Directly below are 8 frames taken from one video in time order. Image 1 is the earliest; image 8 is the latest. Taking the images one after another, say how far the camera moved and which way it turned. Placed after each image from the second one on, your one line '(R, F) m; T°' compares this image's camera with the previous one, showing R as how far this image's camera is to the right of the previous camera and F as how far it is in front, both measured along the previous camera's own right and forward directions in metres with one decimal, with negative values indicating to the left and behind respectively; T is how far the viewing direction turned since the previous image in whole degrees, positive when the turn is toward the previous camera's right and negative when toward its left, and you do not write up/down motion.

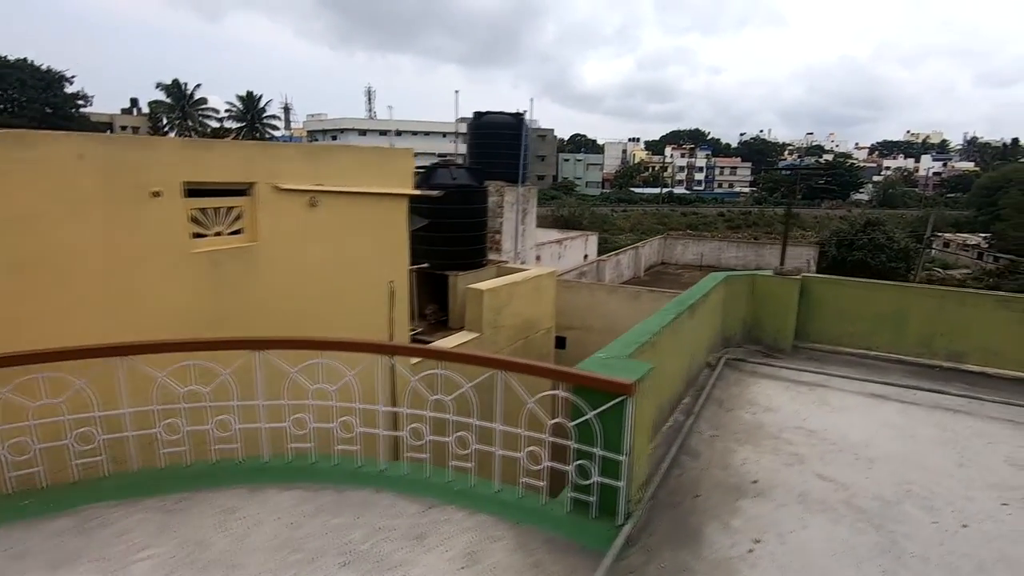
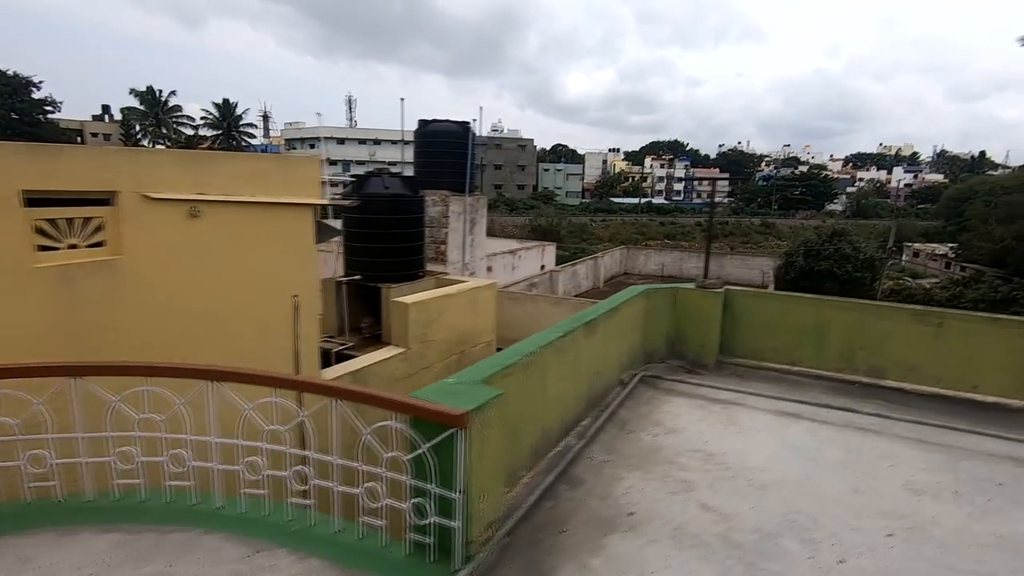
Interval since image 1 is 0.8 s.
(+0.6, +0.2) m; +2°
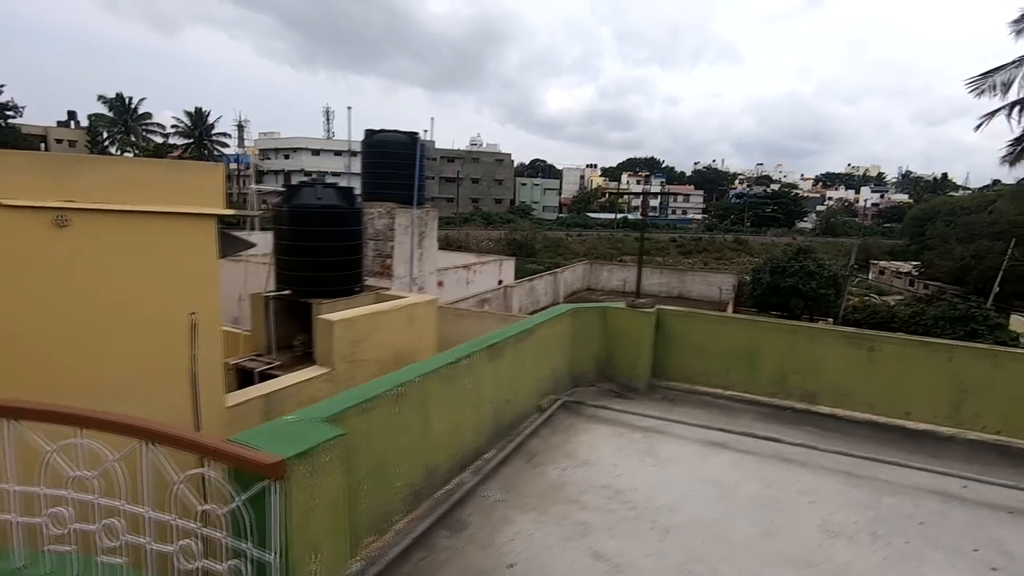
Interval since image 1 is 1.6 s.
(+0.5, +0.3) m; +2°
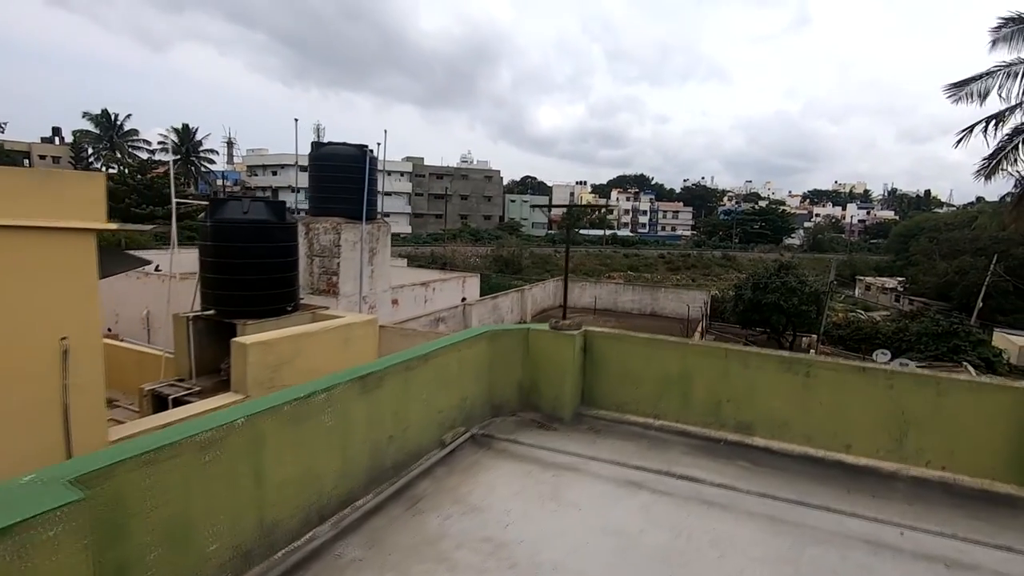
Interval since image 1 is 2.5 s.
(+0.6, +0.4) m; +1°
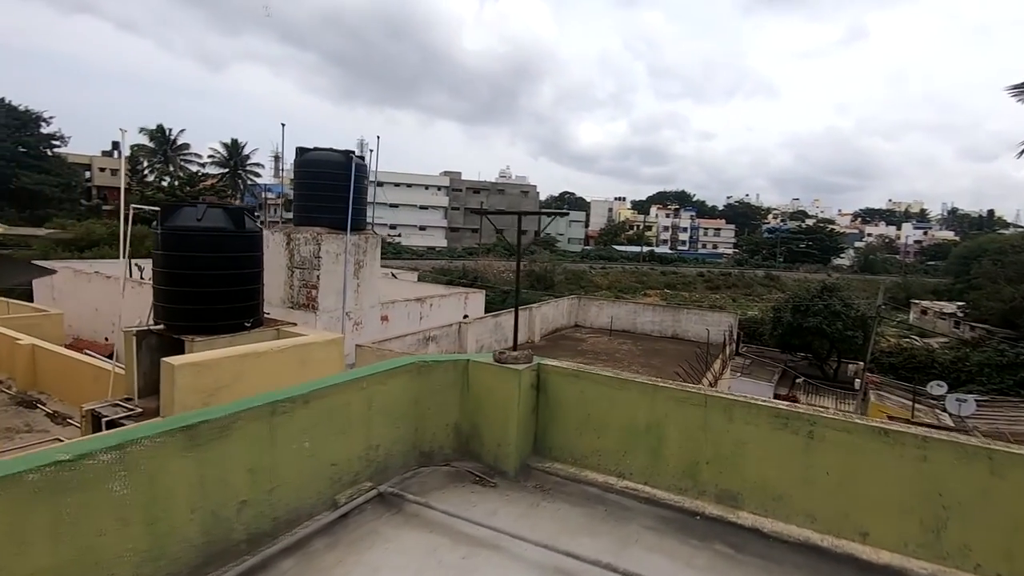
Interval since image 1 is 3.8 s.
(+0.7, +0.8) m; -4°
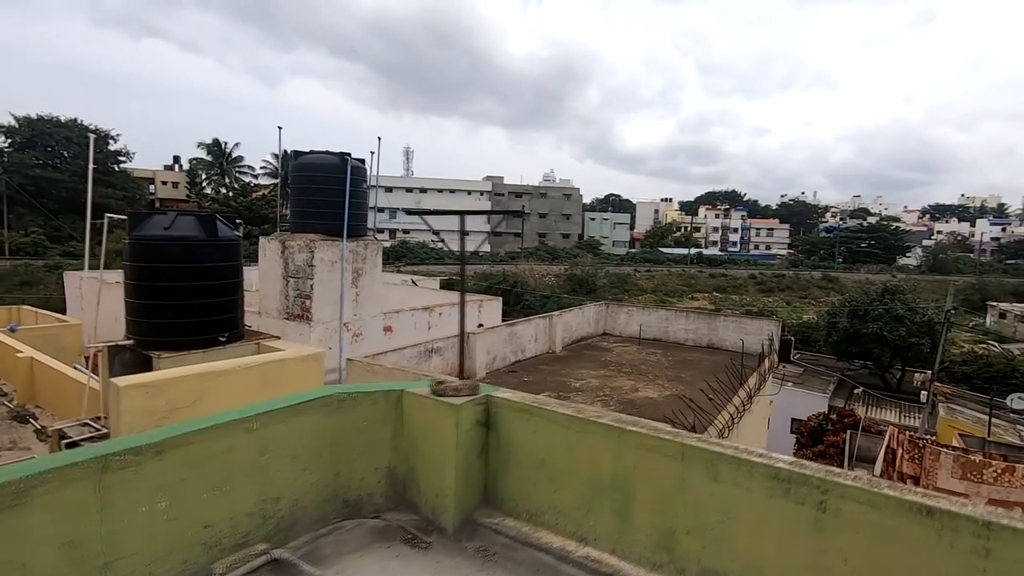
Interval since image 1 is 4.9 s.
(+0.6, +0.7) m; -5°
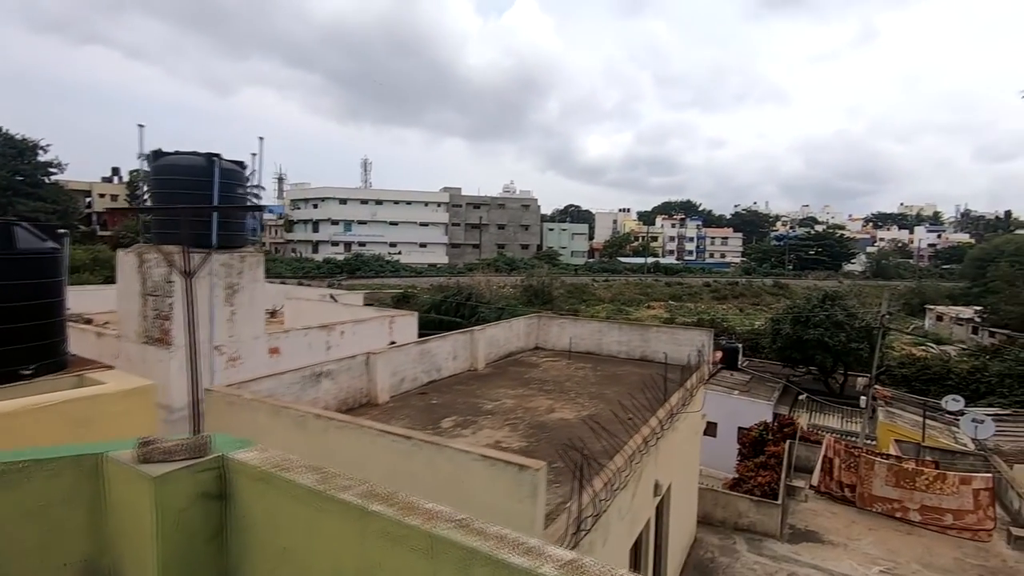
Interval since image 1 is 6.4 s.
(+0.9, +0.7) m; +4°
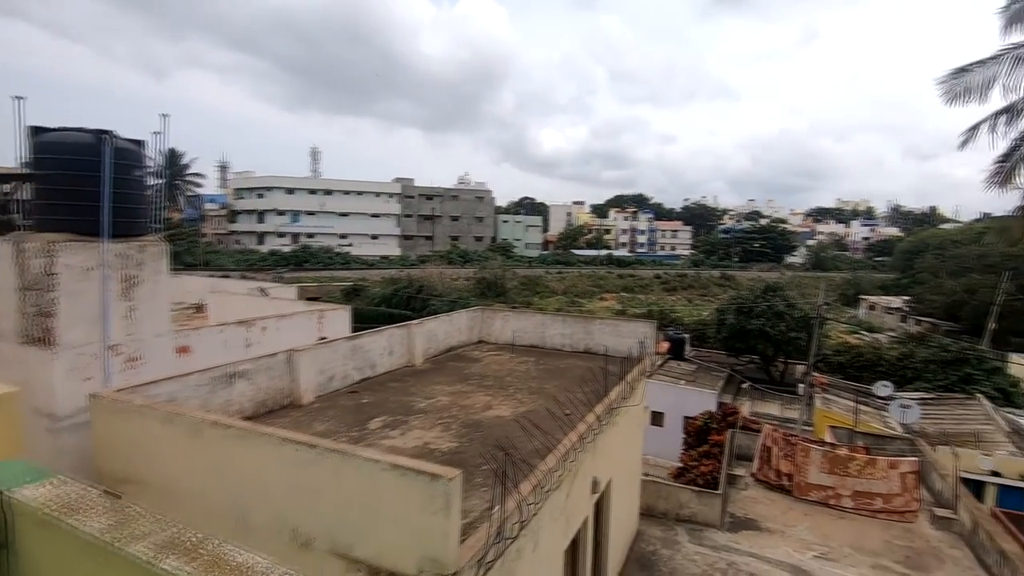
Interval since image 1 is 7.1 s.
(+0.3, +0.4) m; +5°
